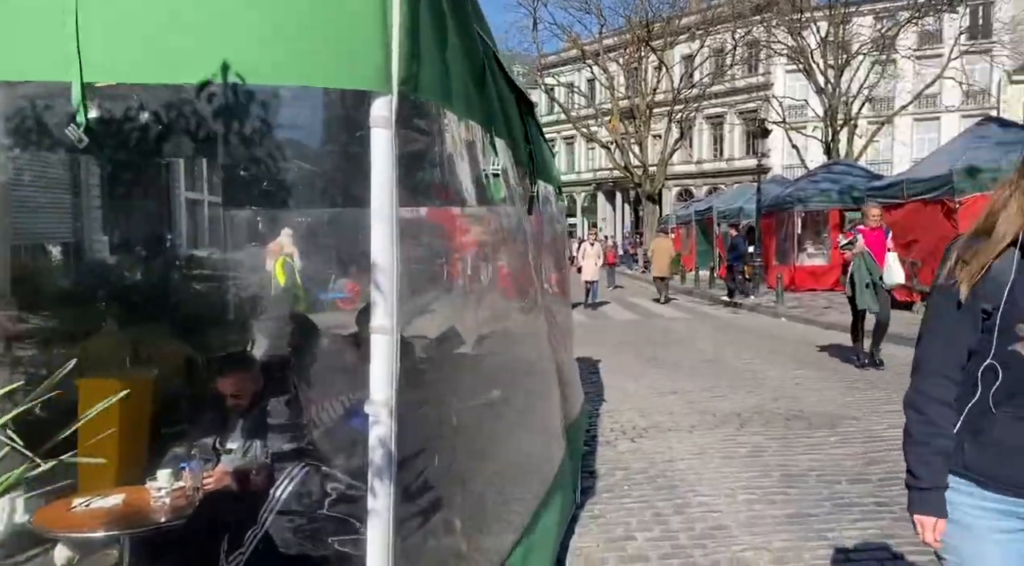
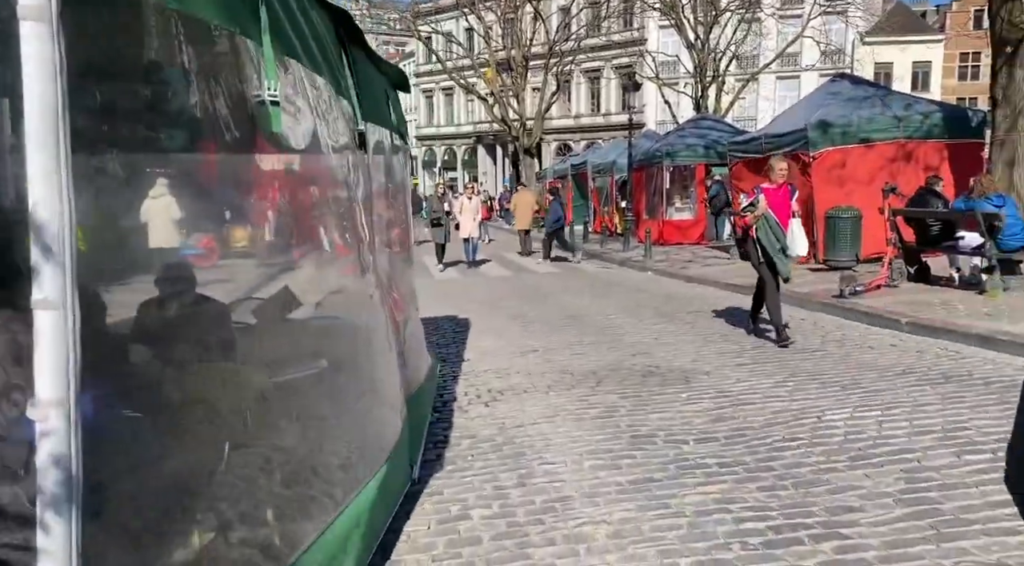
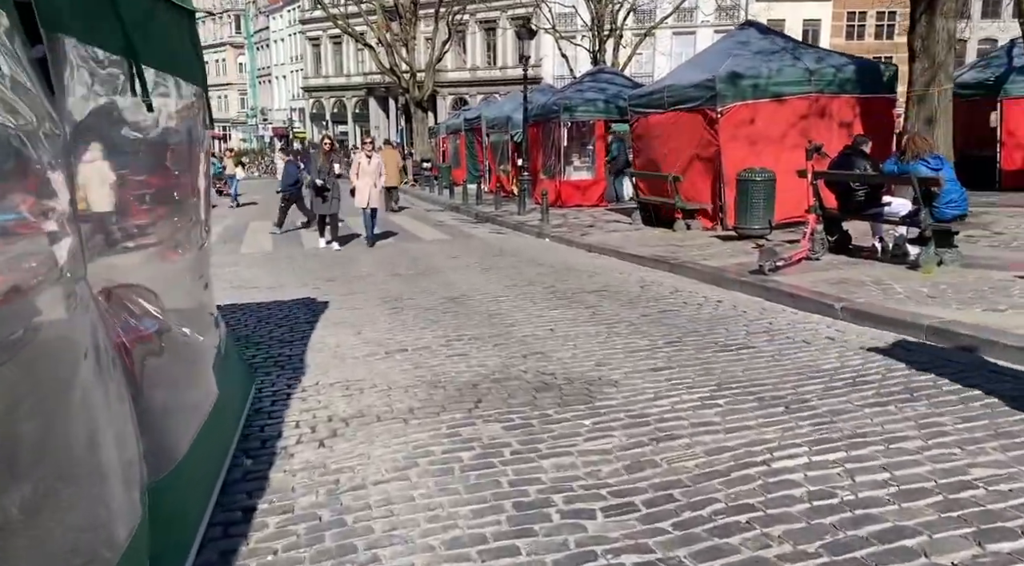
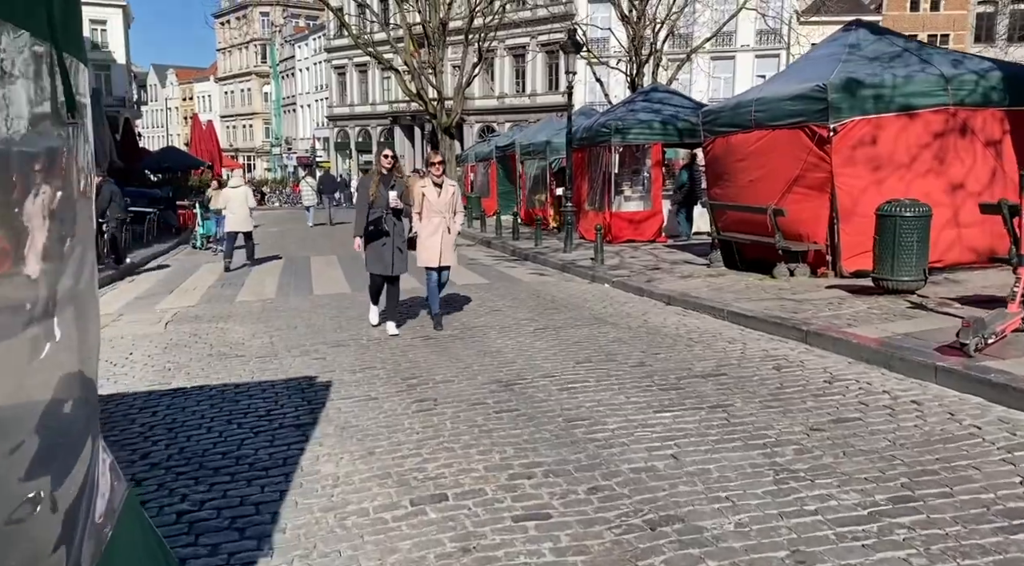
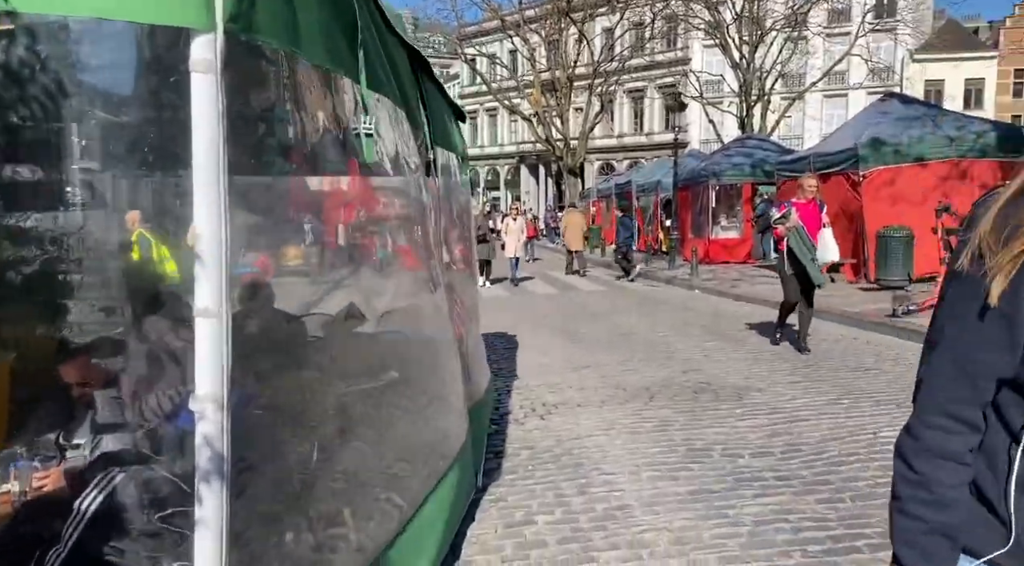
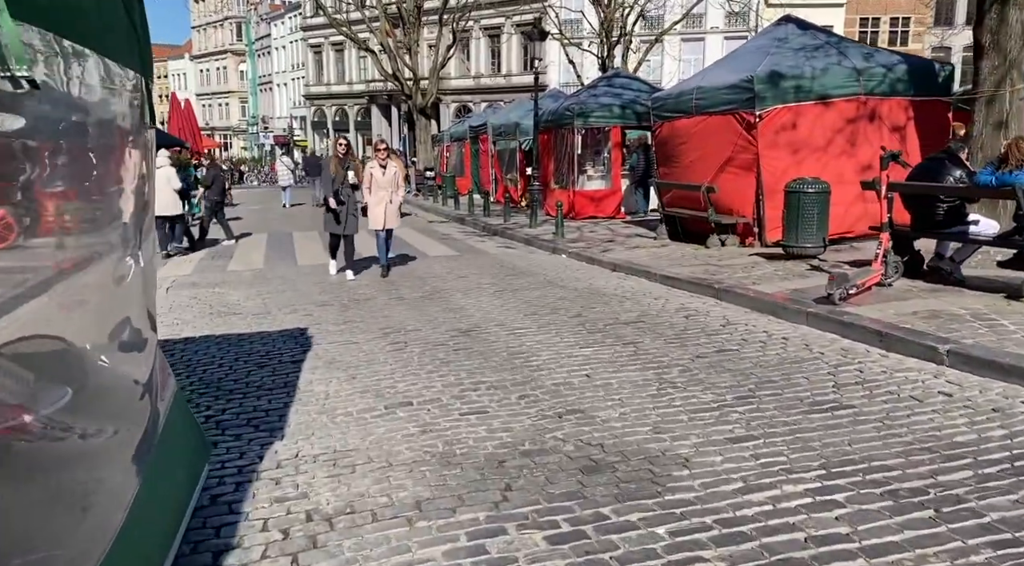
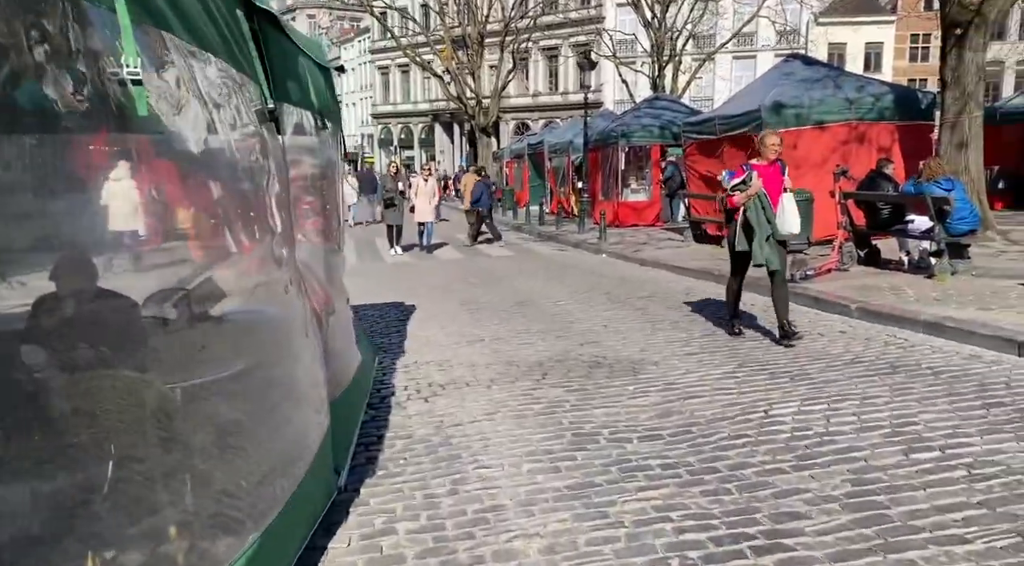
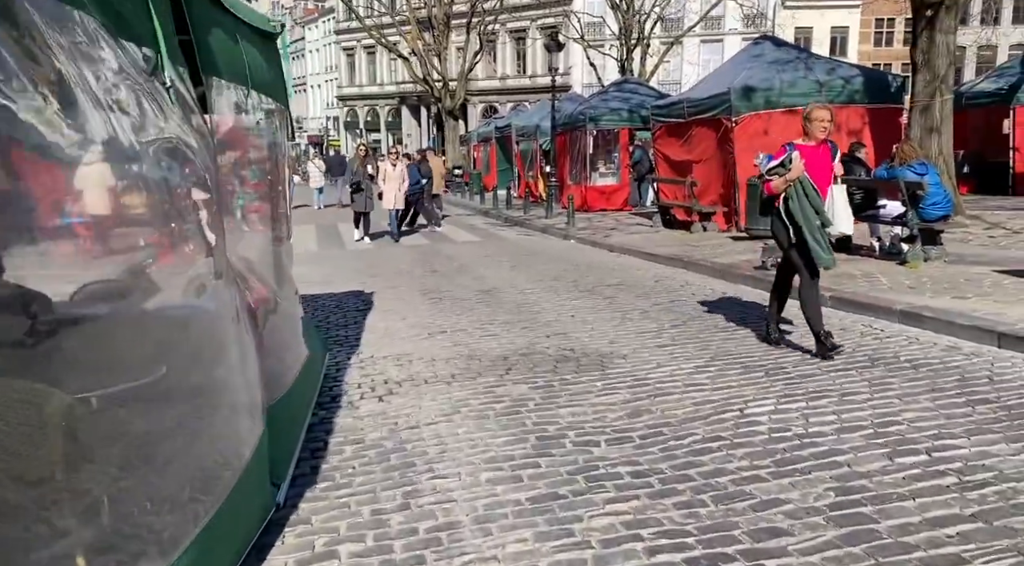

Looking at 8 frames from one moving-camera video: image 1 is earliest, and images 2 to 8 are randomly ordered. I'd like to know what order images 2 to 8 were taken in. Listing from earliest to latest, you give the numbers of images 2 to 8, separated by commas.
5, 2, 7, 8, 3, 6, 4
